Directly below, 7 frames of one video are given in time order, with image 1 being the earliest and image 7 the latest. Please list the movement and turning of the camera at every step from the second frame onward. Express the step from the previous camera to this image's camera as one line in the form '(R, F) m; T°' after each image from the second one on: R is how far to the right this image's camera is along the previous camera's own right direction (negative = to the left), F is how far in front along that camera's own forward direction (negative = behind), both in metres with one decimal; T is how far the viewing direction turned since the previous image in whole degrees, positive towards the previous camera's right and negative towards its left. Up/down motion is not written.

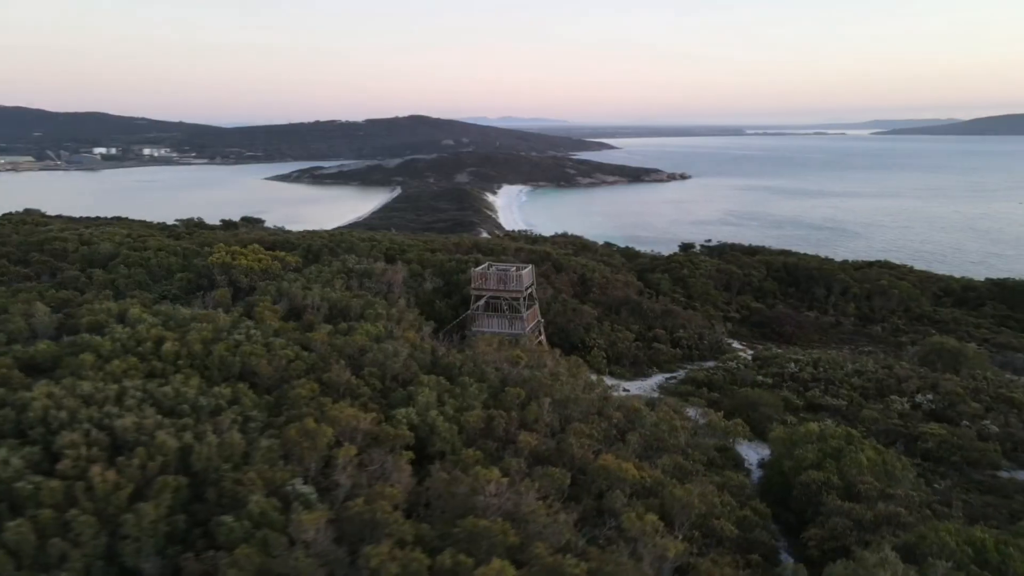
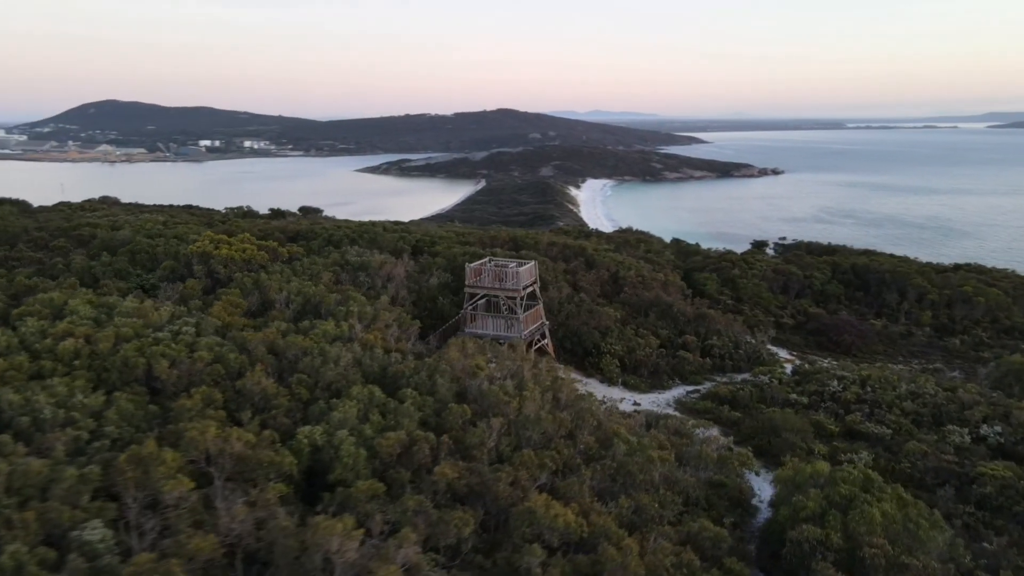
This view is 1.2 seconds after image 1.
(+1.6, +1.6) m; -6°
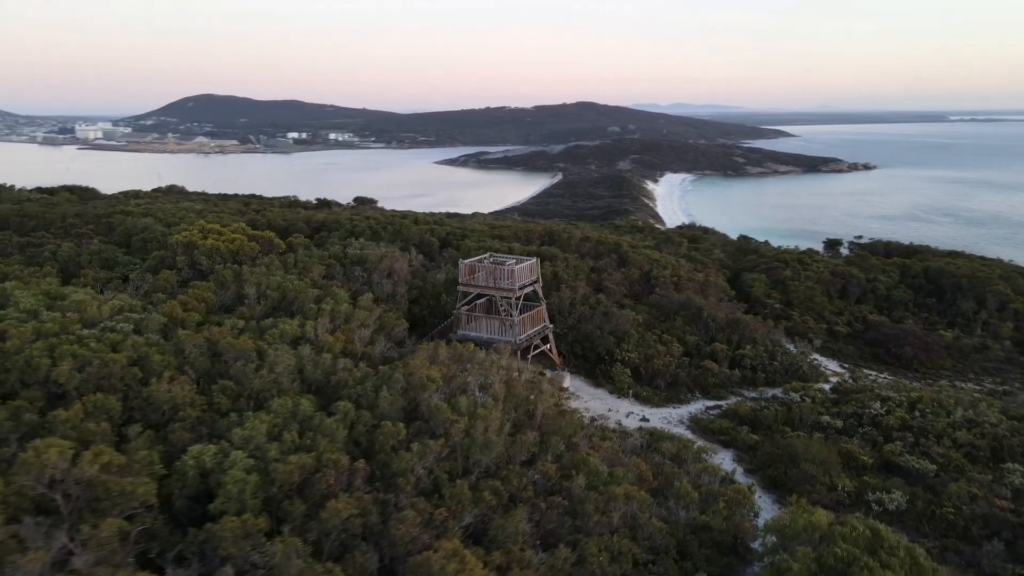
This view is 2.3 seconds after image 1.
(+1.4, +1.3) m; -6°
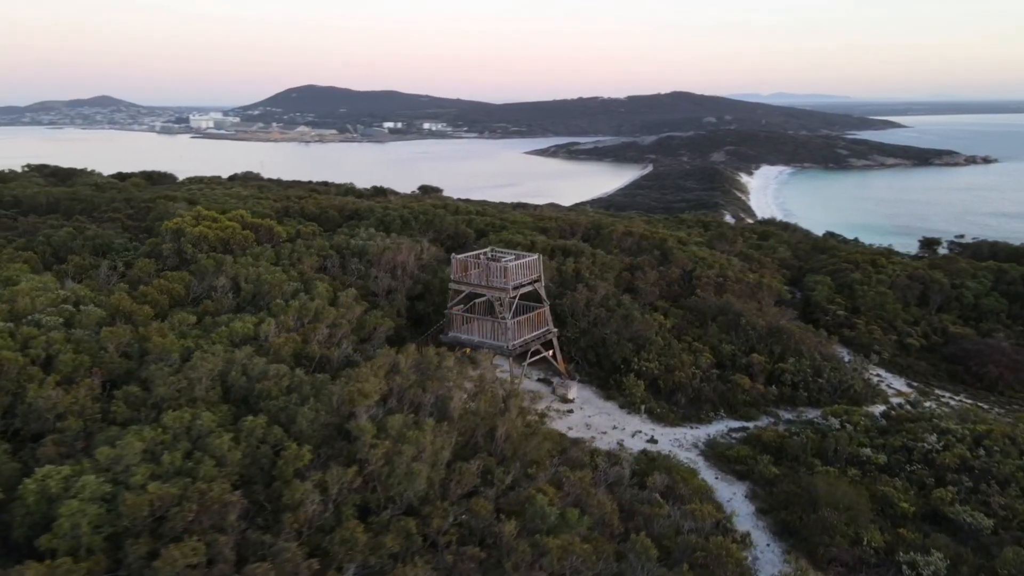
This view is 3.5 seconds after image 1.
(+1.4, +1.4) m; -7°
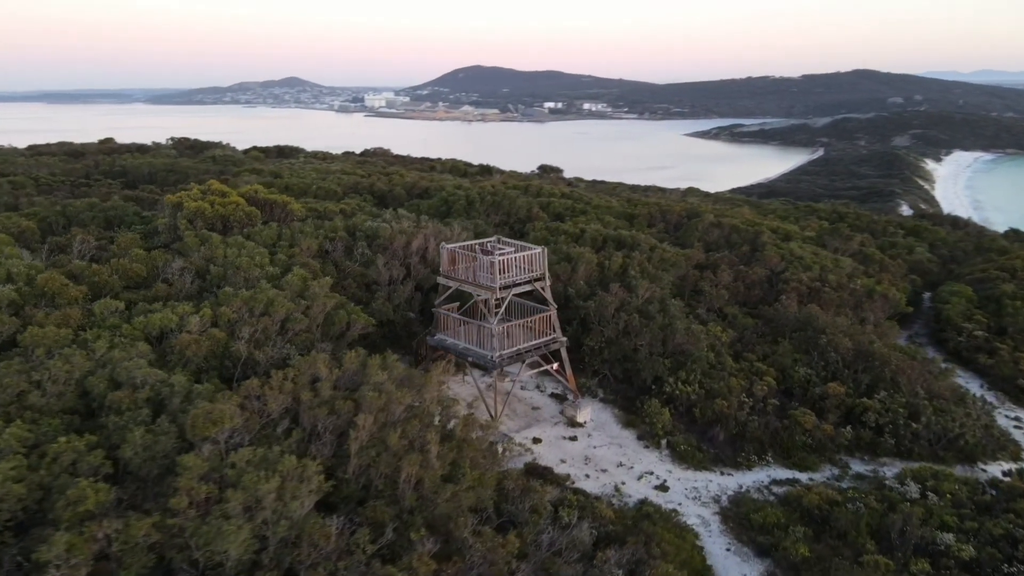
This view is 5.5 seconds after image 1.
(+2.0, +2.1) m; -12°
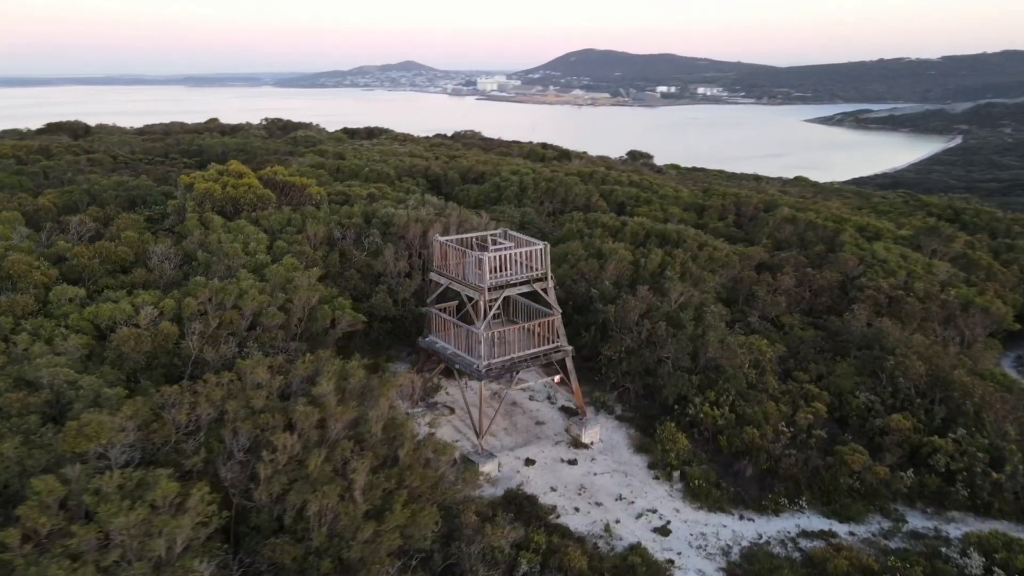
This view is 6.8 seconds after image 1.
(+1.3, +1.2) m; -8°
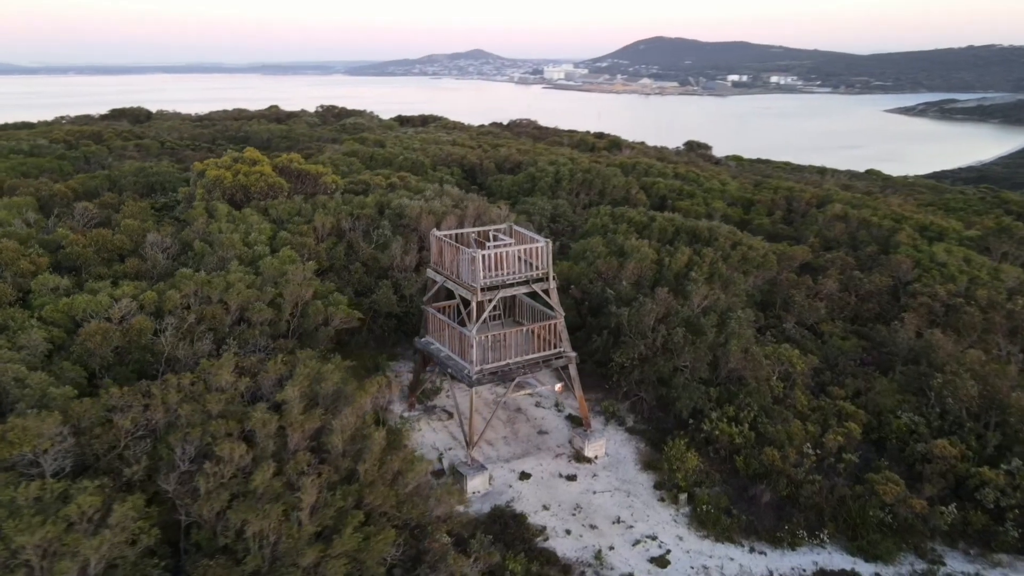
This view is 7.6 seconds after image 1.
(+0.7, +0.7) m; -5°
